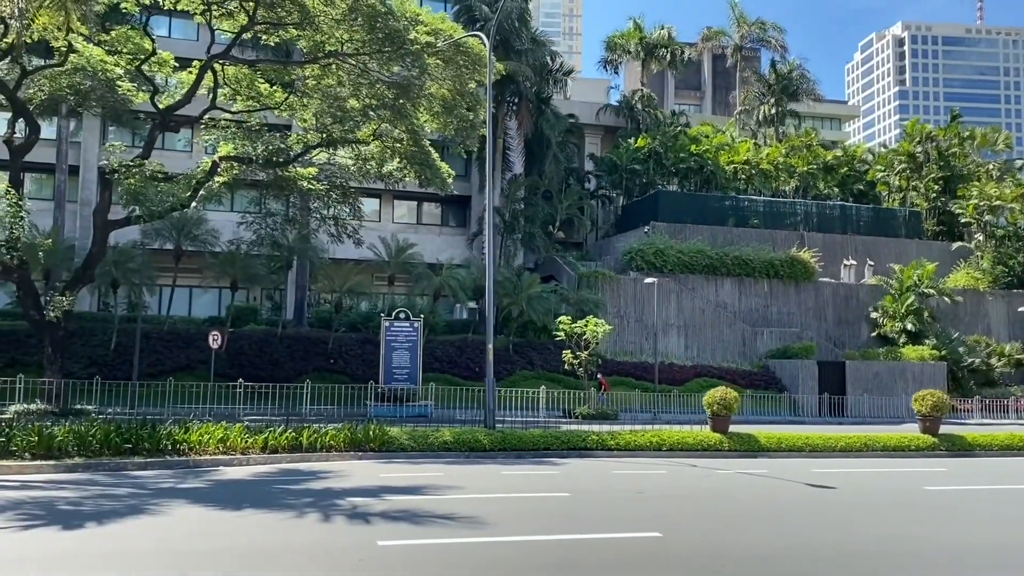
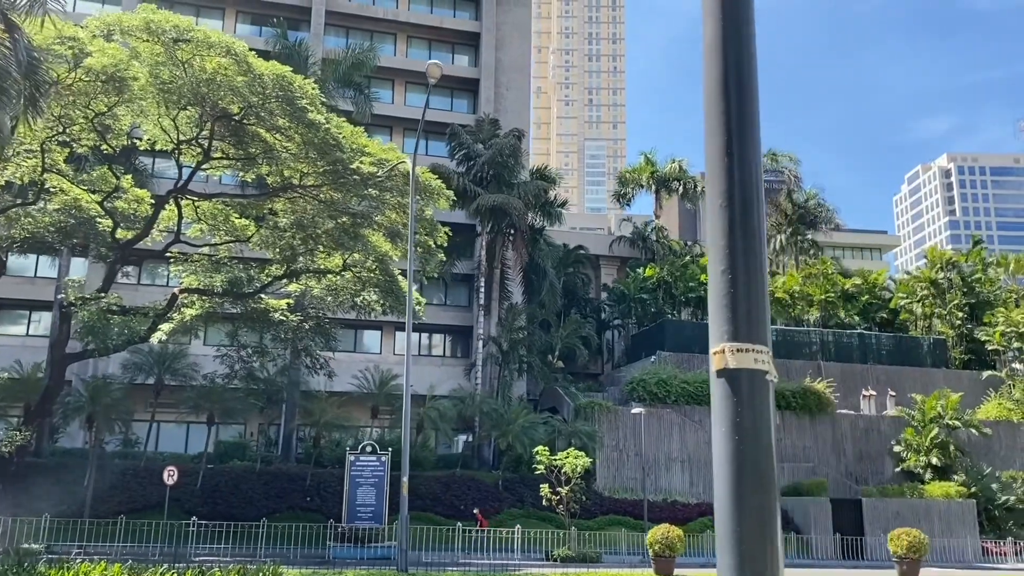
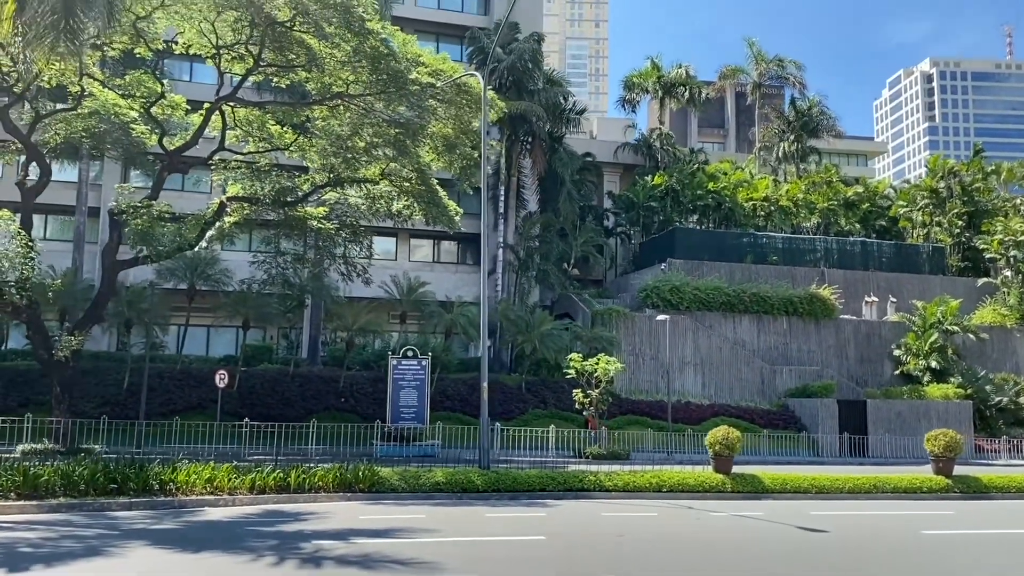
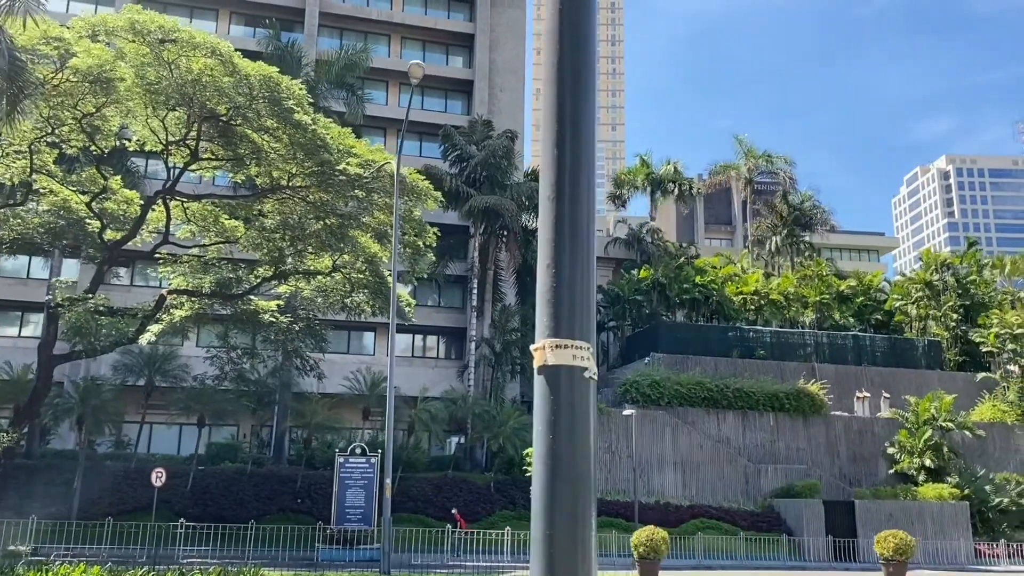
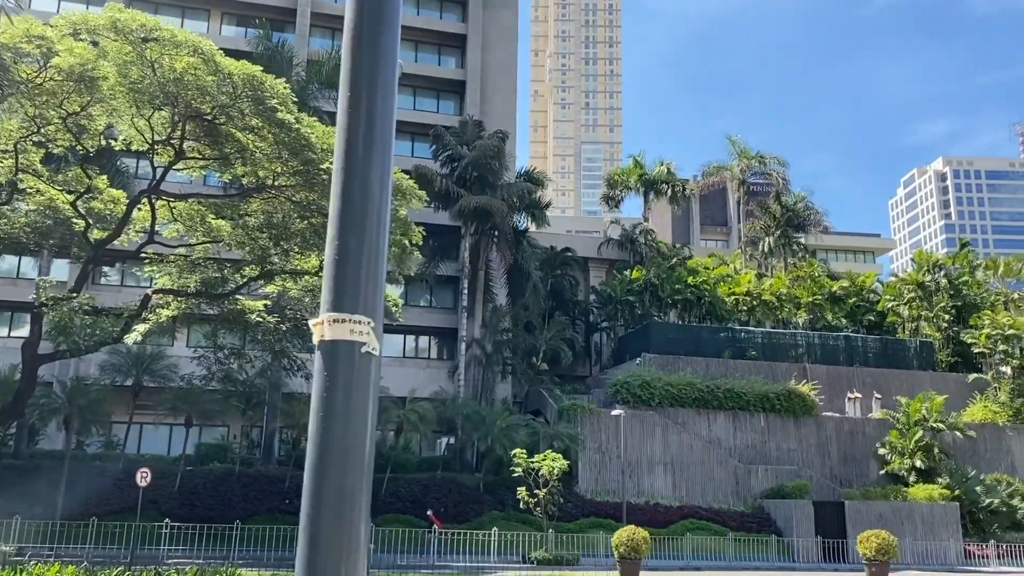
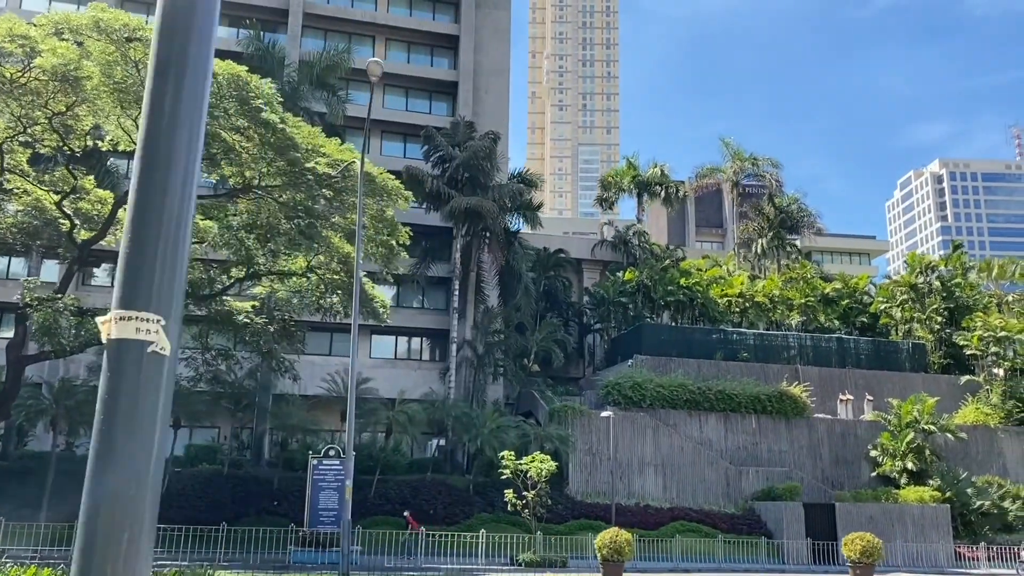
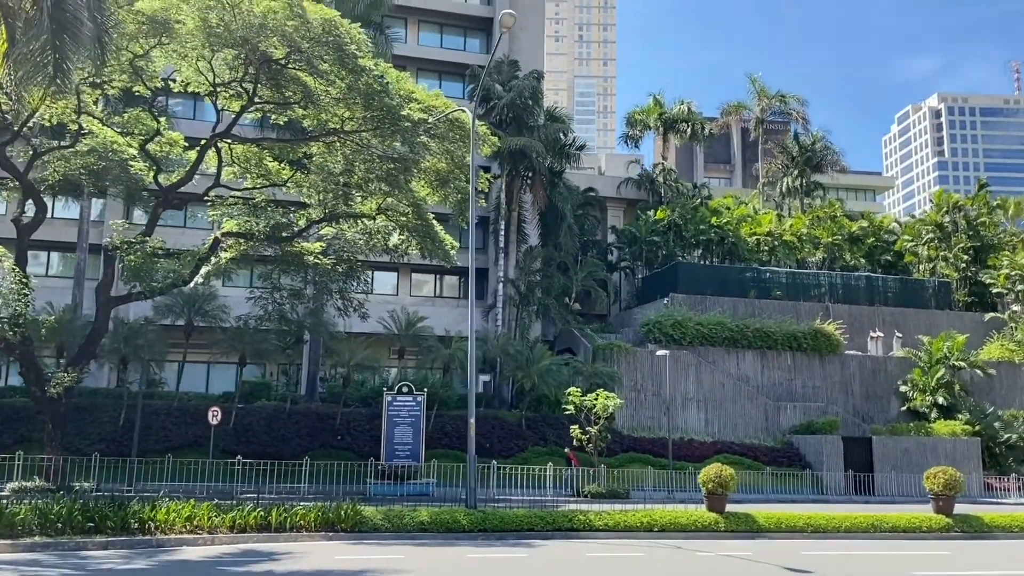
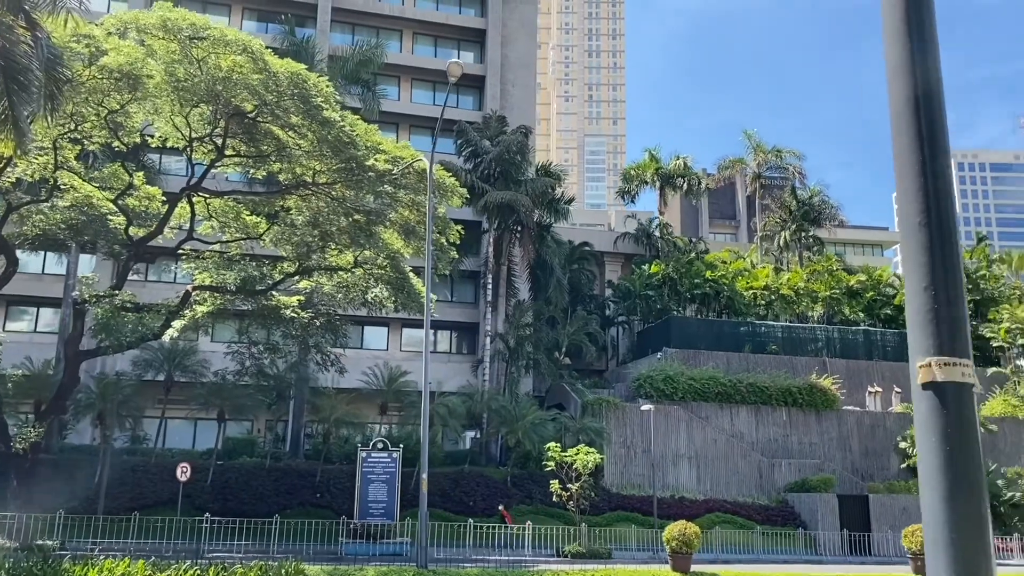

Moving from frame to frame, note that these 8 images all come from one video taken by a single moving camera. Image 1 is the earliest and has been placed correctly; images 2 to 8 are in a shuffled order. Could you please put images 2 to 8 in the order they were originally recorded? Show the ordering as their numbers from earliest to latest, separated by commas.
3, 7, 8, 2, 4, 5, 6
